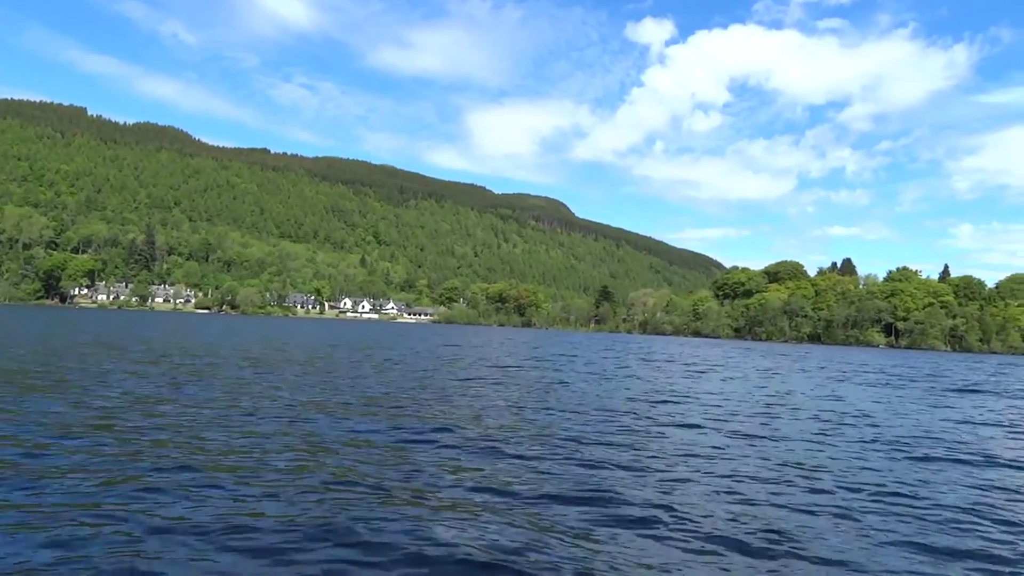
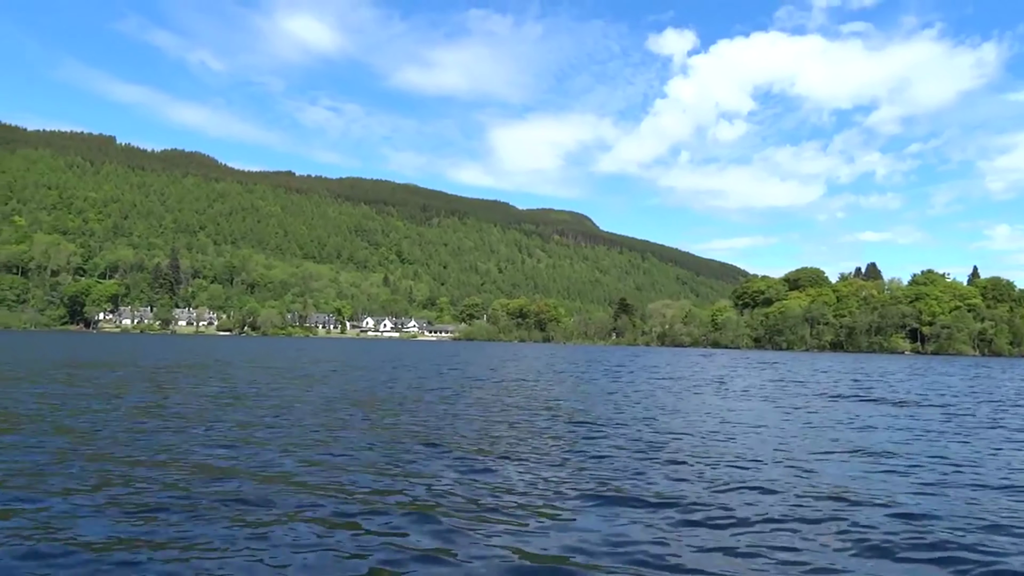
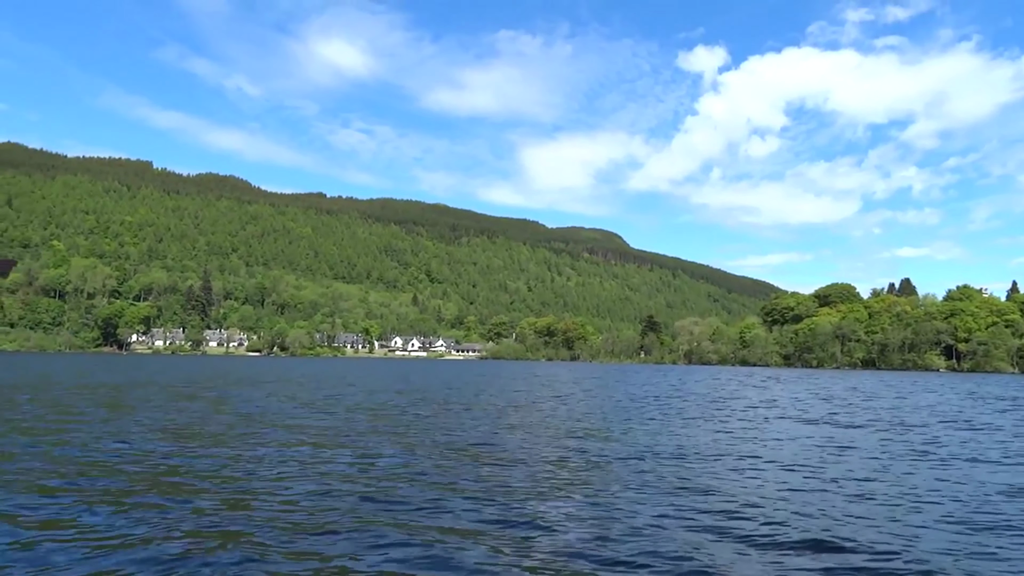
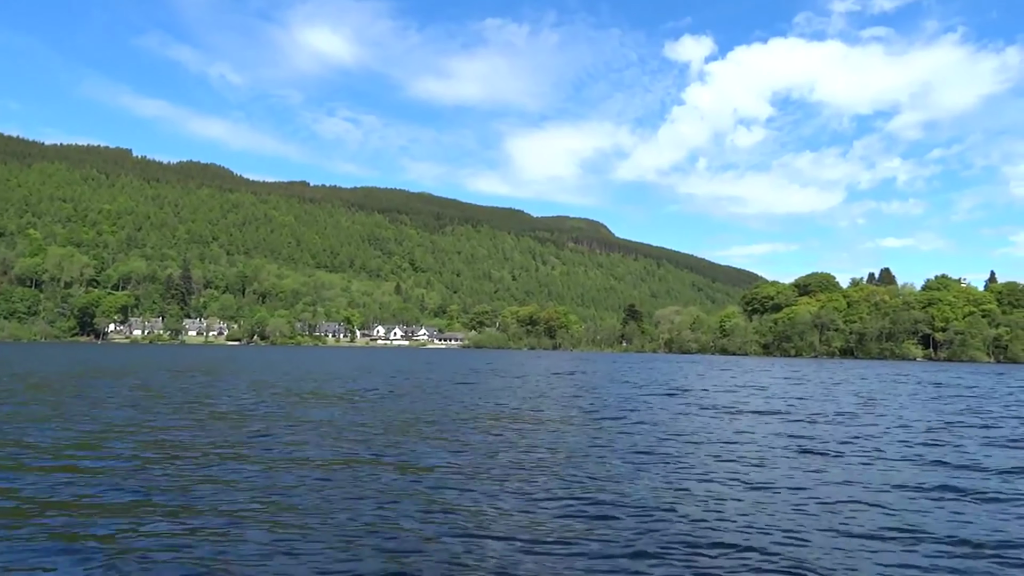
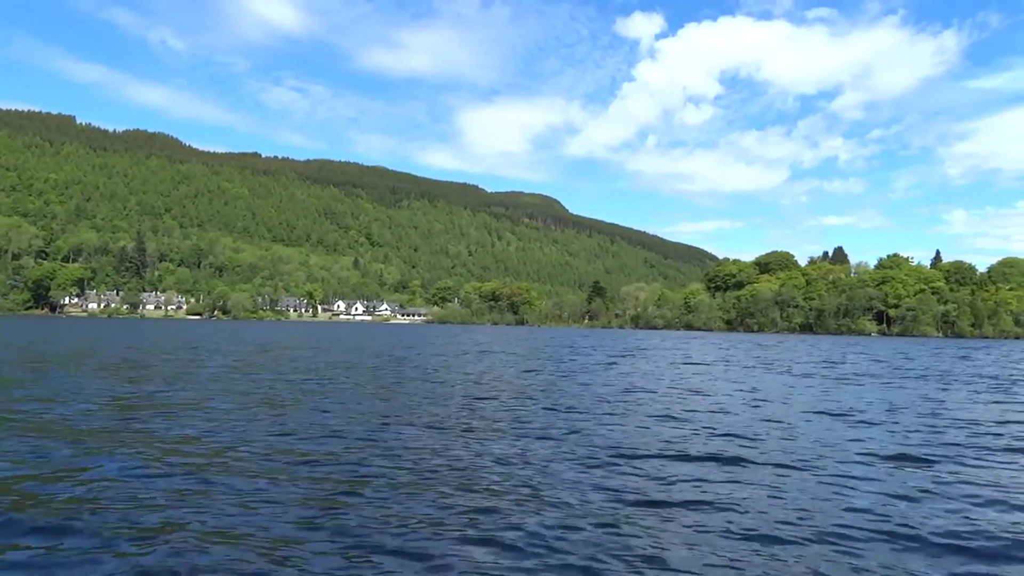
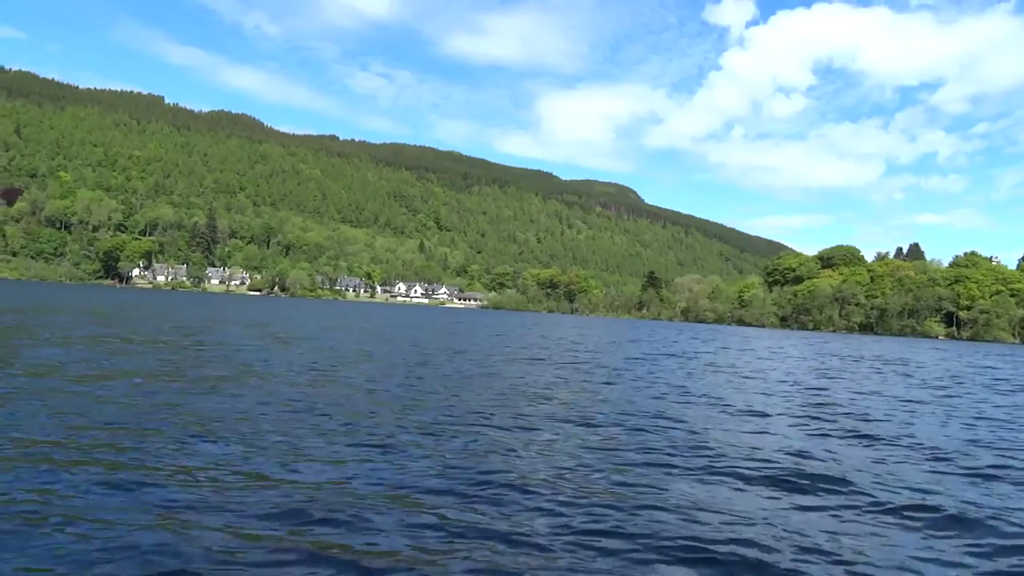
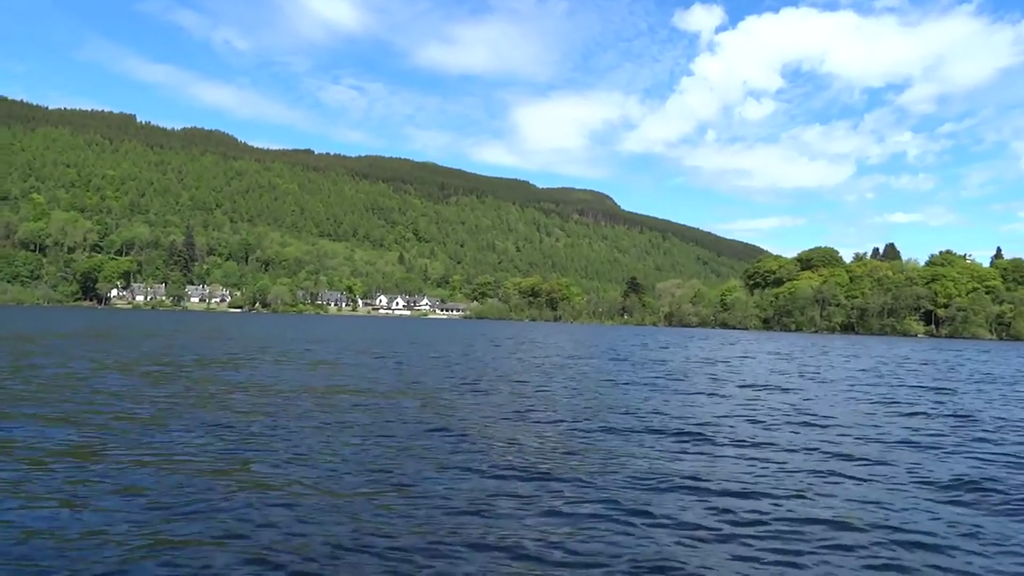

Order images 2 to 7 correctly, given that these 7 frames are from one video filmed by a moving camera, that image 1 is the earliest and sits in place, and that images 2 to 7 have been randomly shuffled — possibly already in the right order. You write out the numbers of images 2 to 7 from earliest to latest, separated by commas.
5, 2, 3, 4, 7, 6
